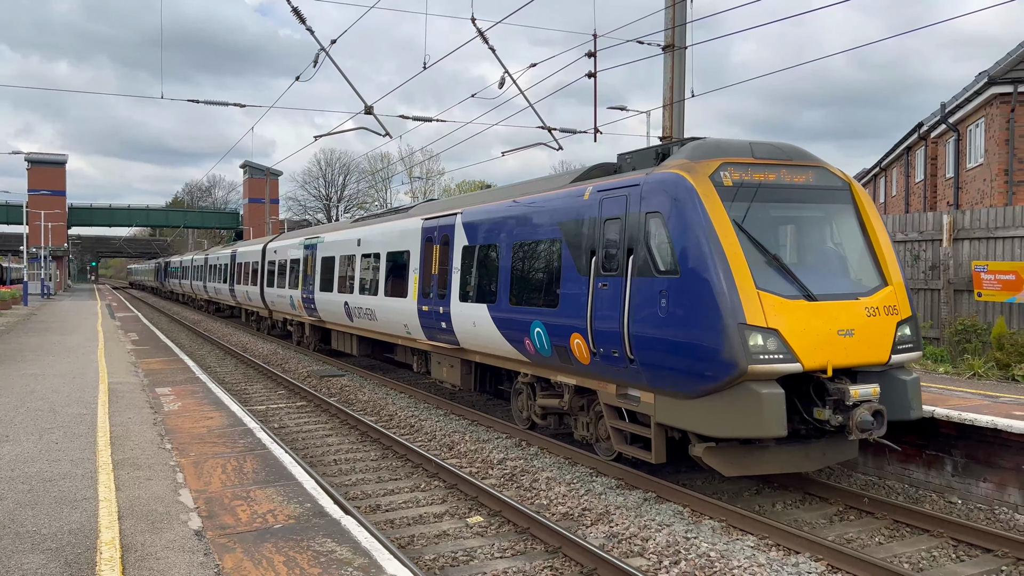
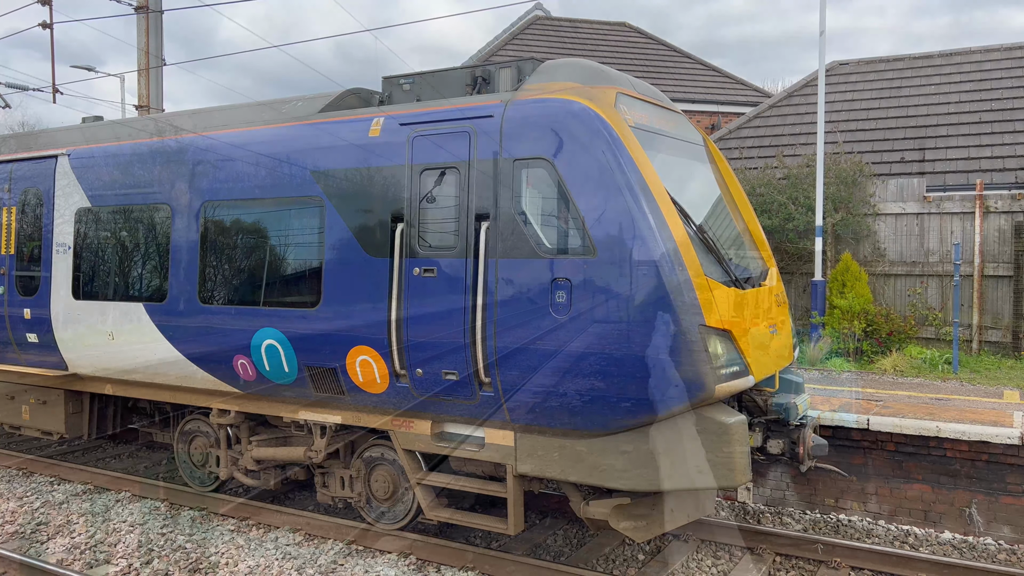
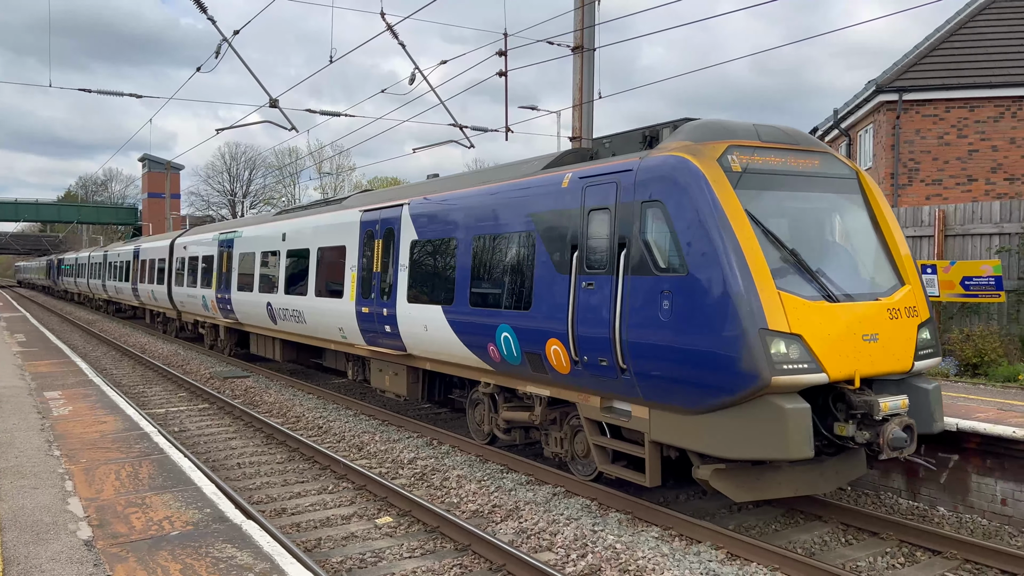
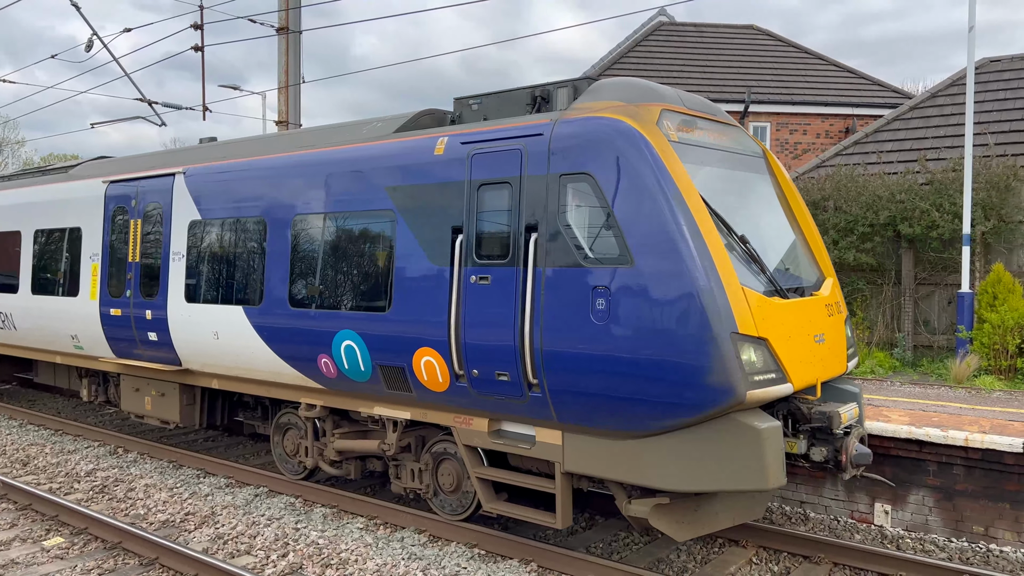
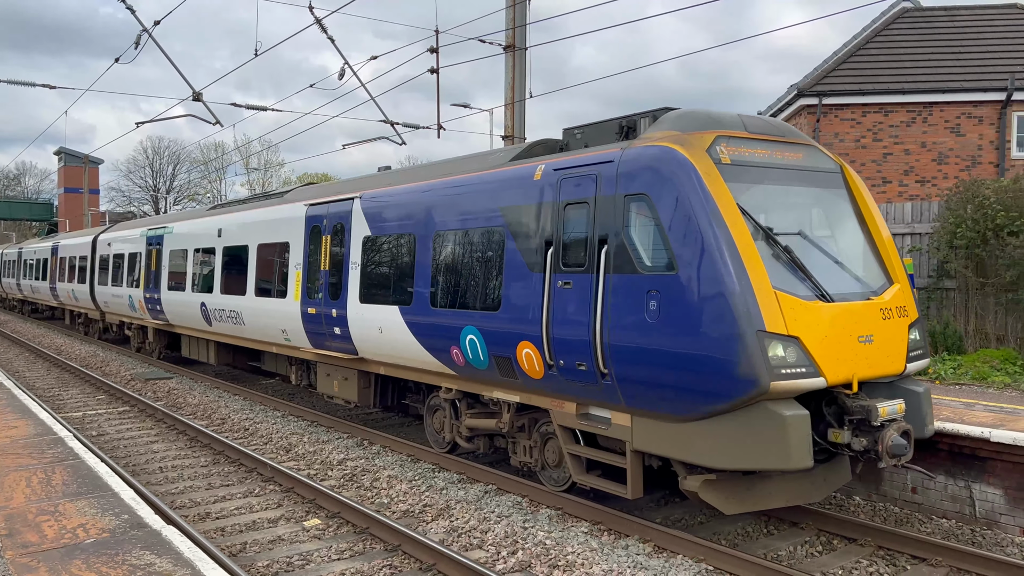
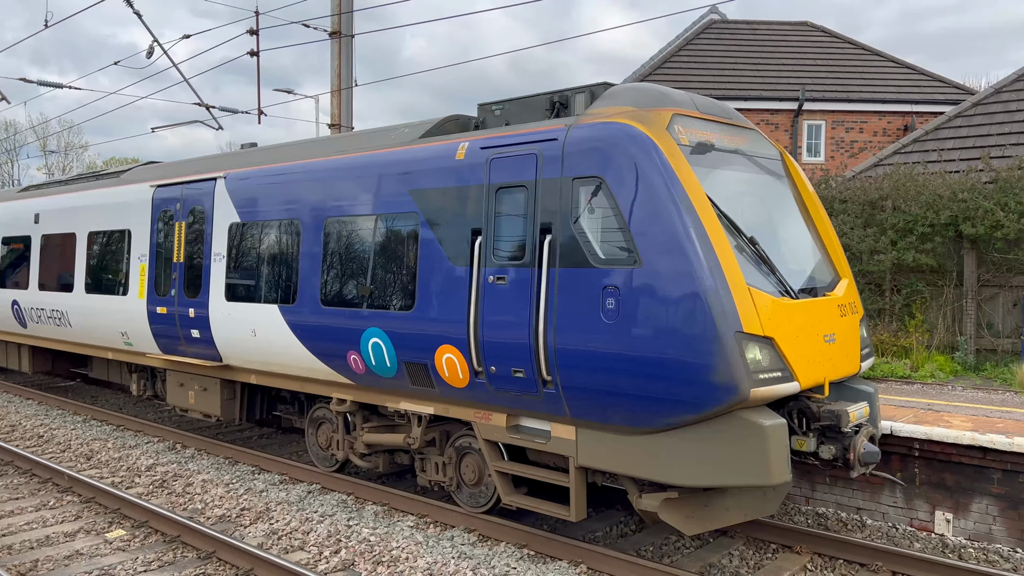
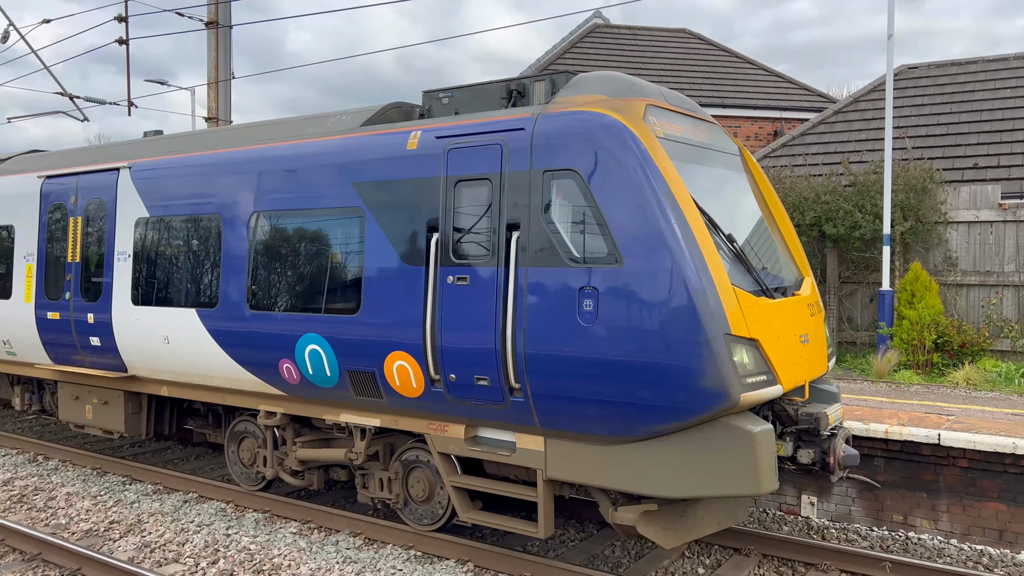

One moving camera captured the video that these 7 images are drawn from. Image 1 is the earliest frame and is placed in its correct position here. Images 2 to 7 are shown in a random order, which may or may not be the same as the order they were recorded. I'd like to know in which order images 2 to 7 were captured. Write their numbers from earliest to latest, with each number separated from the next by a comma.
3, 5, 6, 4, 7, 2
